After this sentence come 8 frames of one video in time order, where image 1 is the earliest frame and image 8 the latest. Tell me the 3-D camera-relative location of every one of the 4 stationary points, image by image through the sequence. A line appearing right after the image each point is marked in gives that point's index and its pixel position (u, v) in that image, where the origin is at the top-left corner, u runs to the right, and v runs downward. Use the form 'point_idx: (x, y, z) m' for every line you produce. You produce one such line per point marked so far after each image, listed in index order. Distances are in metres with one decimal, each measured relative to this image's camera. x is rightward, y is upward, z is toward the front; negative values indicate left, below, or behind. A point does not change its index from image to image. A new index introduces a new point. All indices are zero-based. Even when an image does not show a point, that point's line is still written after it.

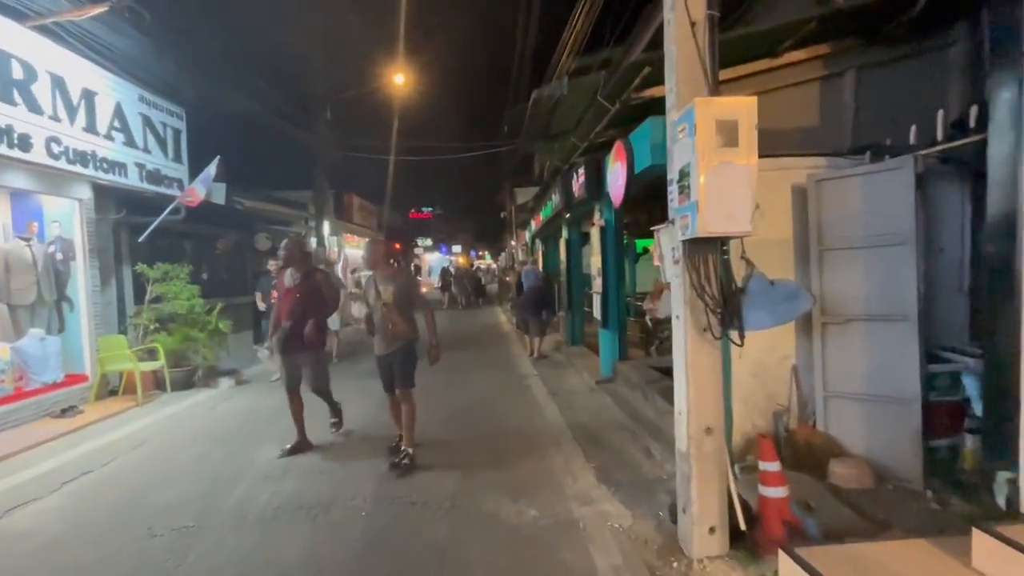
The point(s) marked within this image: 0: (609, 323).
0: (+2.0, -0.8, +10.2) m
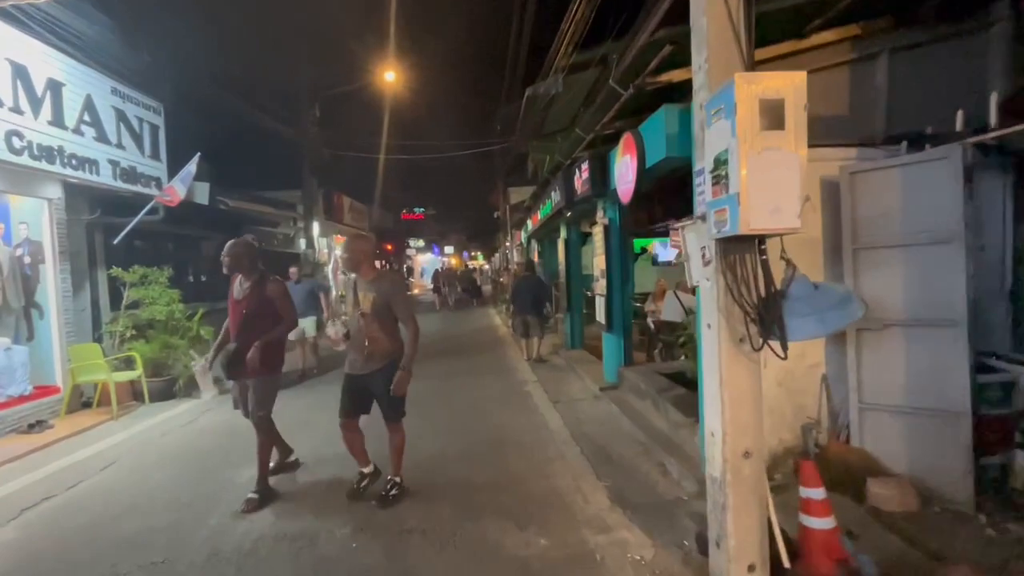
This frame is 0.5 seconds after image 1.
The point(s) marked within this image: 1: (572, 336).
0: (+2.0, -0.8, +9.7) m
1: (+1.8, -1.5, +14.5) m
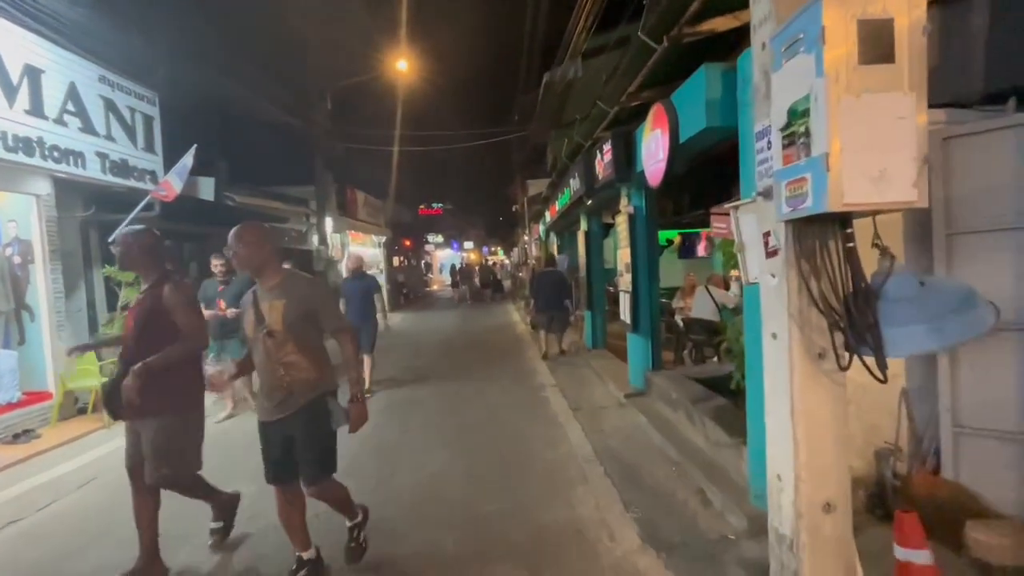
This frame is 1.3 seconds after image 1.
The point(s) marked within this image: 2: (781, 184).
0: (+2.3, -0.7, +8.8) m
1: (+2.2, -1.3, +13.5) m
2: (+1.5, +0.6, +2.7) m
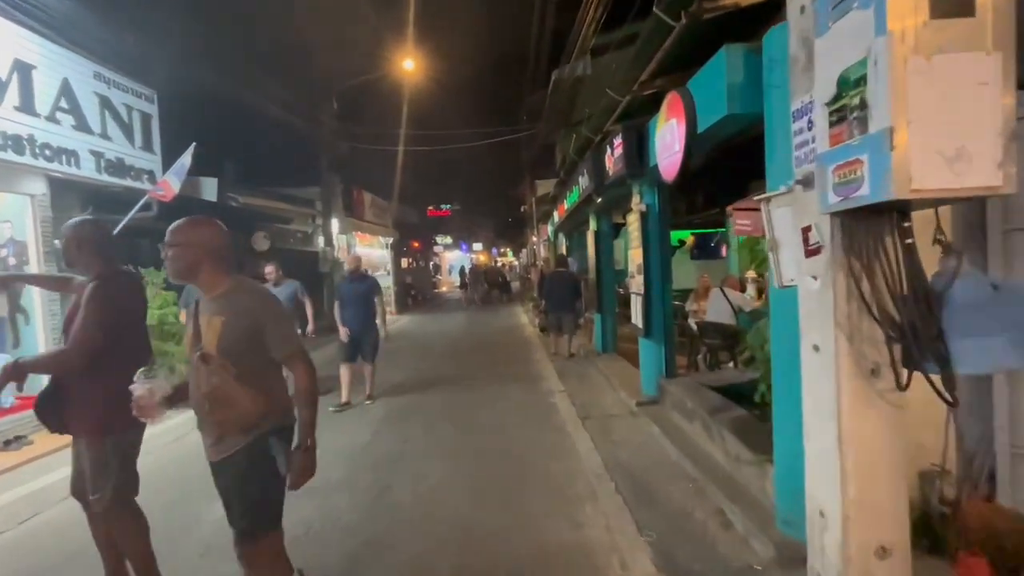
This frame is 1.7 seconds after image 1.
0: (+2.4, -0.8, +8.3) m
1: (+2.4, -1.4, +13.1) m
2: (+1.5, +0.6, +2.3) m
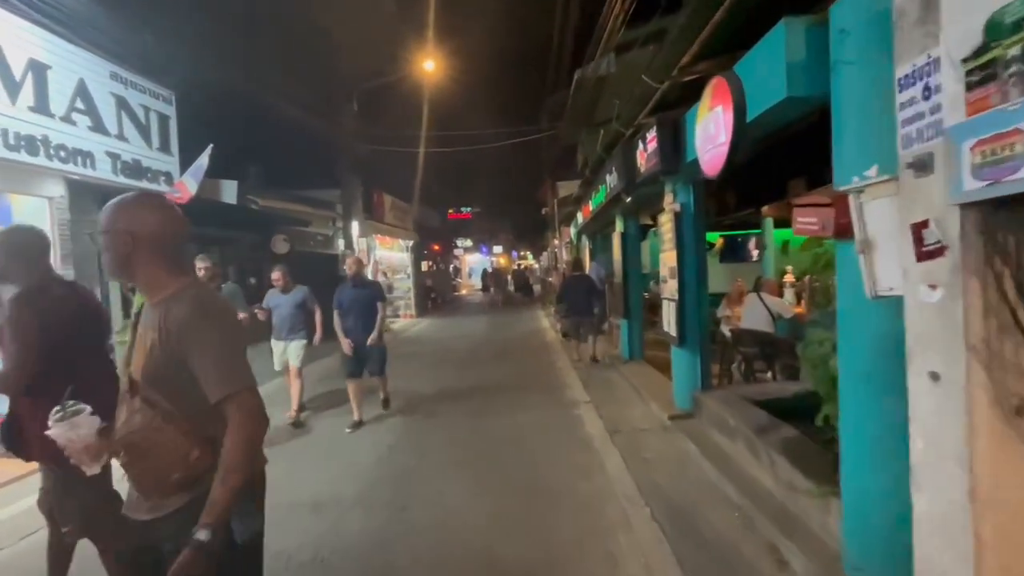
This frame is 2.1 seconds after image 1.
0: (+2.8, -0.9, +7.7) m
1: (+3.0, -1.5, +12.5) m
2: (+1.6, +0.5, +1.8) m
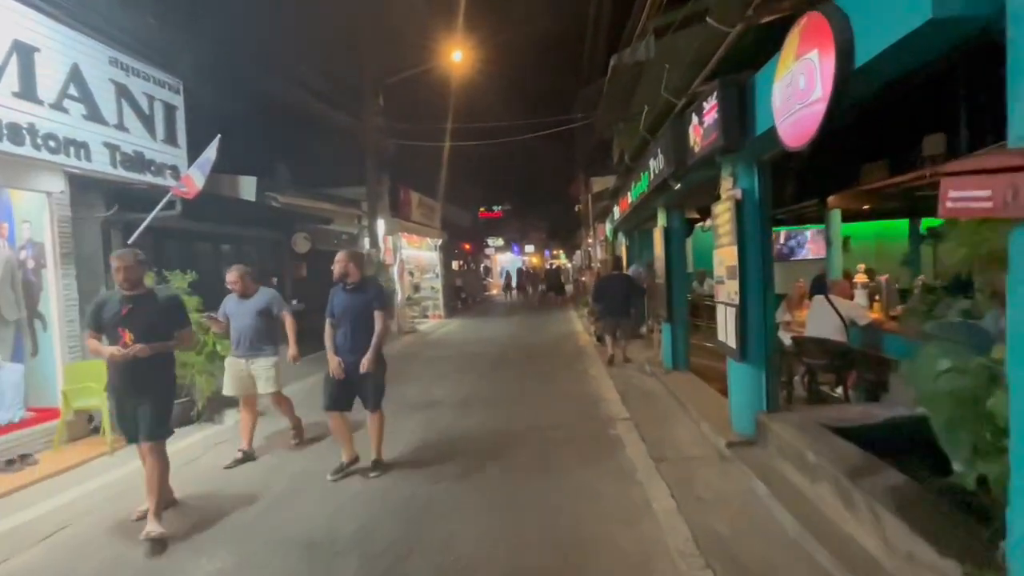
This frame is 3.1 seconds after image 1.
0: (+3.2, -0.9, +6.5) m
1: (+3.7, -1.5, +11.2) m
2: (+1.6, +0.5, +0.6) m
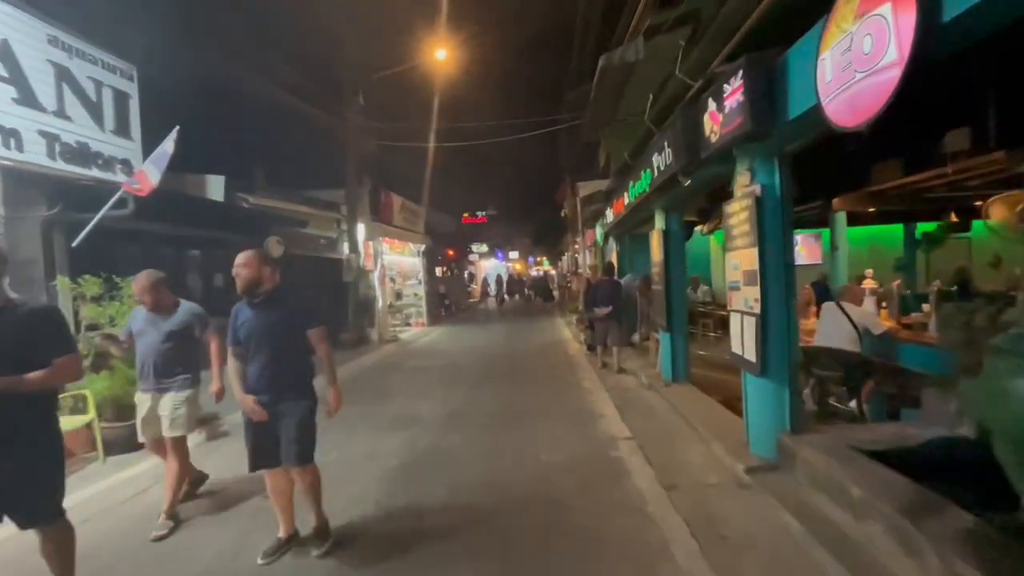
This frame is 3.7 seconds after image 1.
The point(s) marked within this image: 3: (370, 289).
0: (+3.1, -1.0, +5.8) m
1: (+3.5, -1.7, +10.6) m
2: (+1.7, +0.5, -0.1) m
3: (-5.8, -0.1, +19.8) m
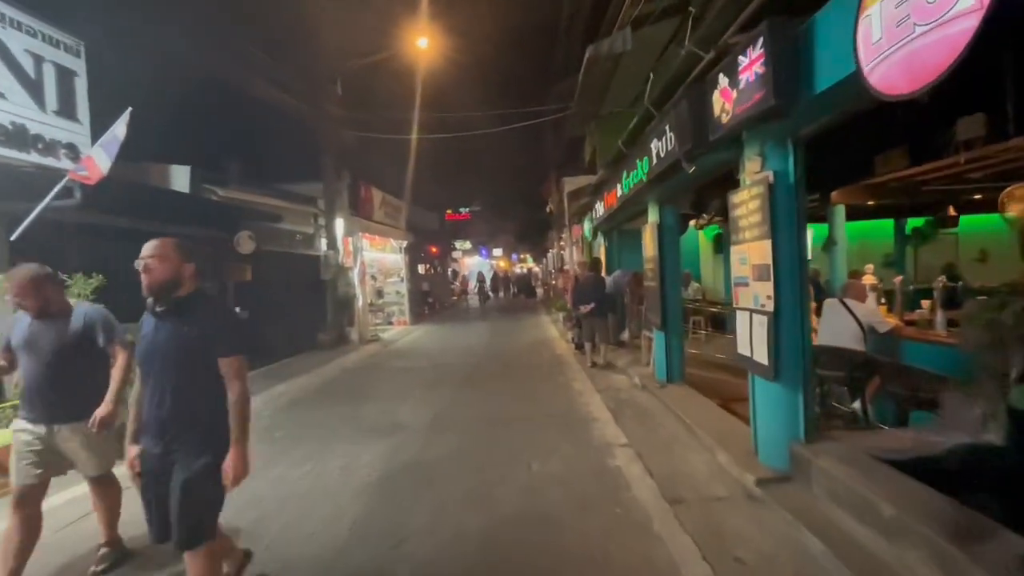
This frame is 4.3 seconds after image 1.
0: (+3.0, -0.9, +5.4) m
1: (+3.2, -1.6, +10.1) m
2: (+1.8, +0.5, -0.6) m
3: (-6.4, 0.0, +19.0) m
